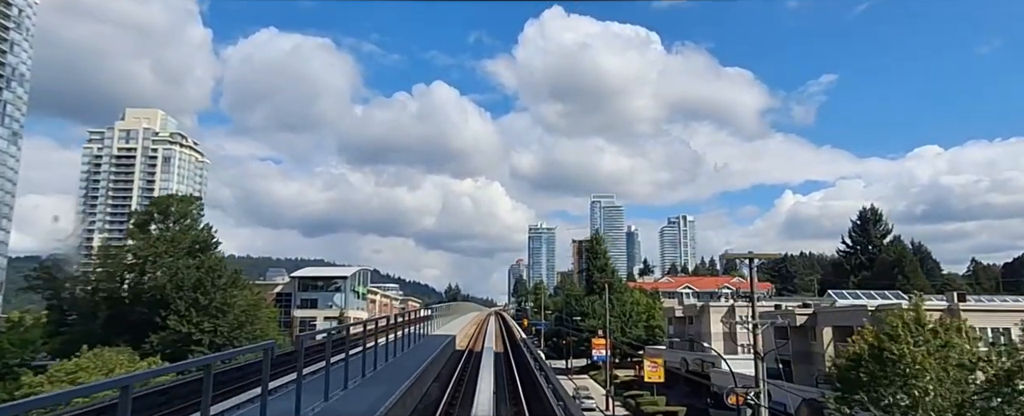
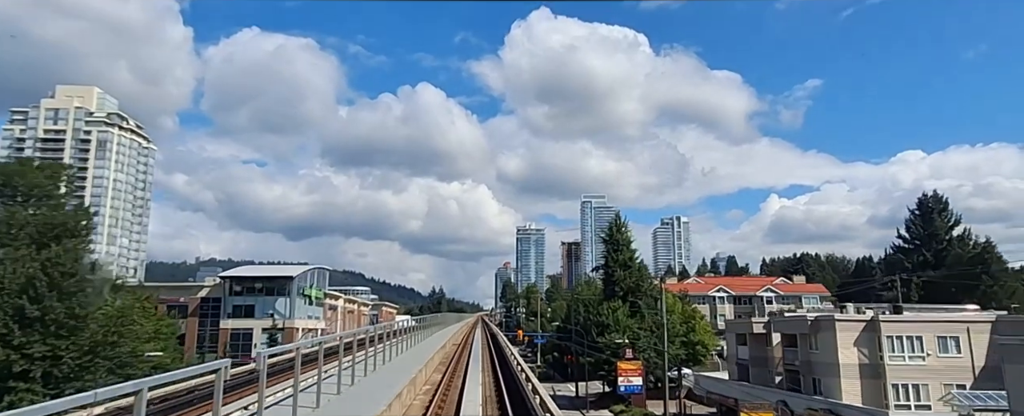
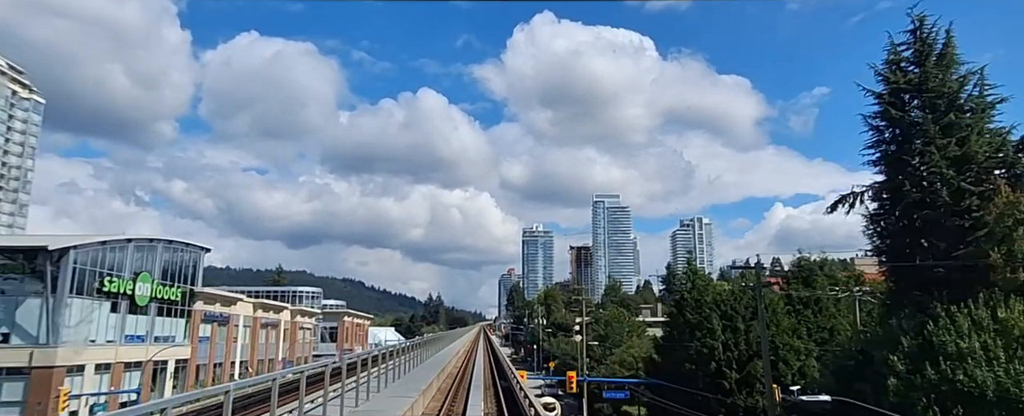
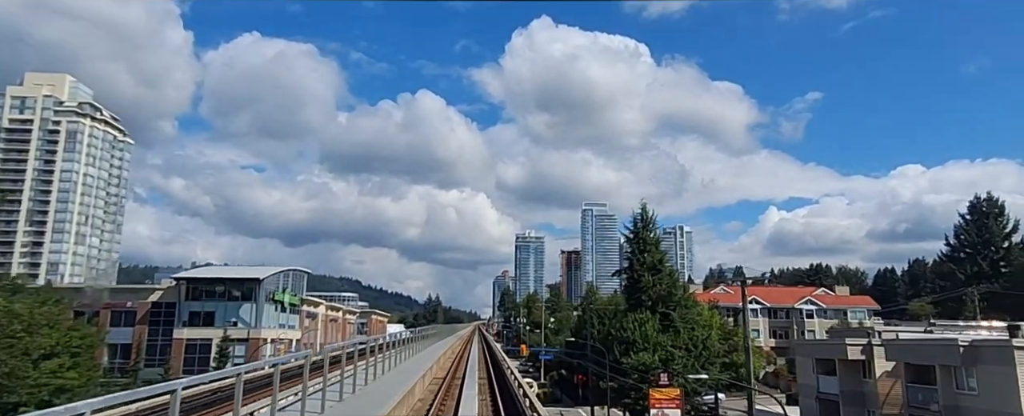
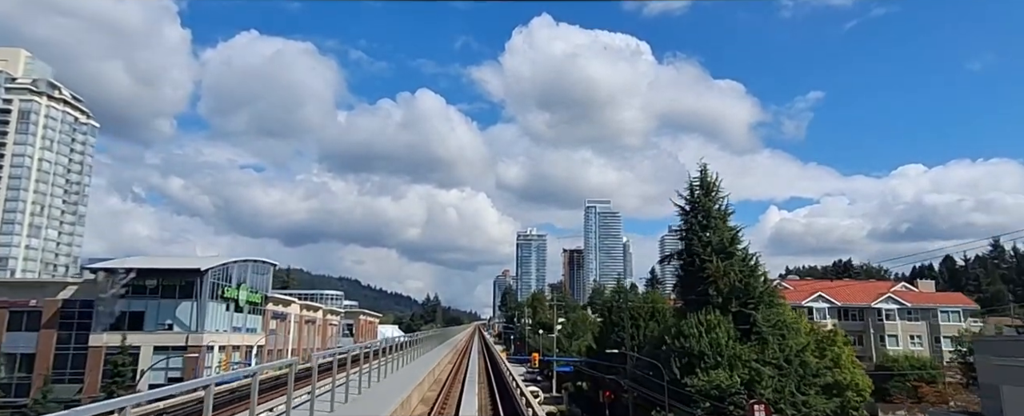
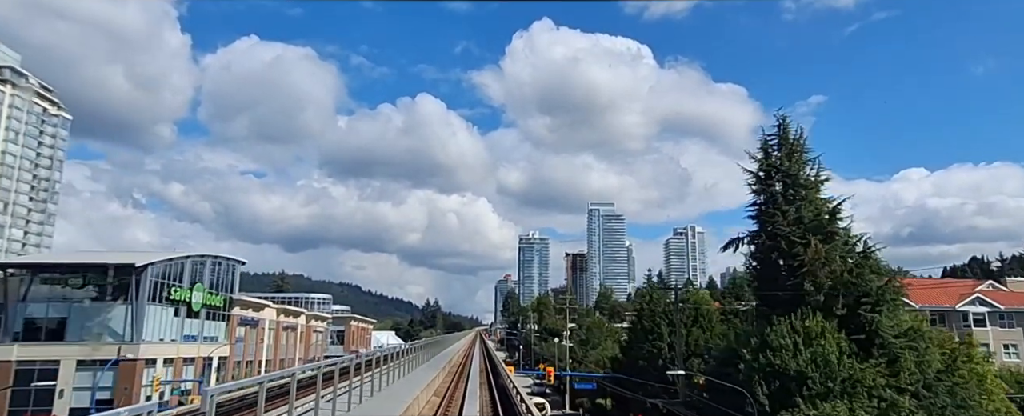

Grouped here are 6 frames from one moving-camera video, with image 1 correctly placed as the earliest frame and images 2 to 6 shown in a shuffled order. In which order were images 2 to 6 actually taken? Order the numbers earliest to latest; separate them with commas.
2, 4, 5, 6, 3
